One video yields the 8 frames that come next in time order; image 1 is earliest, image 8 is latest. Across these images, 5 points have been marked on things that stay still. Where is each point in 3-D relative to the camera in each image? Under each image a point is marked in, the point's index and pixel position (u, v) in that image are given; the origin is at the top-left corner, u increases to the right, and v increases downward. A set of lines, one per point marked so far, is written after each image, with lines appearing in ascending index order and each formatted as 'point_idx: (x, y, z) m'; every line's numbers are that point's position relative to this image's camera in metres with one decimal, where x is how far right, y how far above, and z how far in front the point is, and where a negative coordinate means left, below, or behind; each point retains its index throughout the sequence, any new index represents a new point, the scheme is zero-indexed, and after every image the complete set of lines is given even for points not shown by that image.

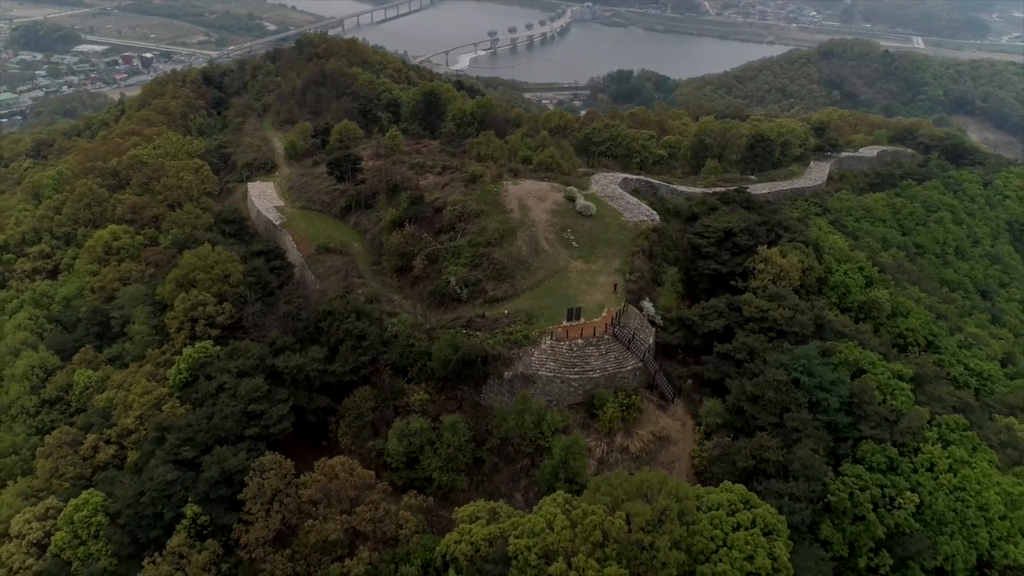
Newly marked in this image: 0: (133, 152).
0: (-8.5, +3.1, +16.0) m
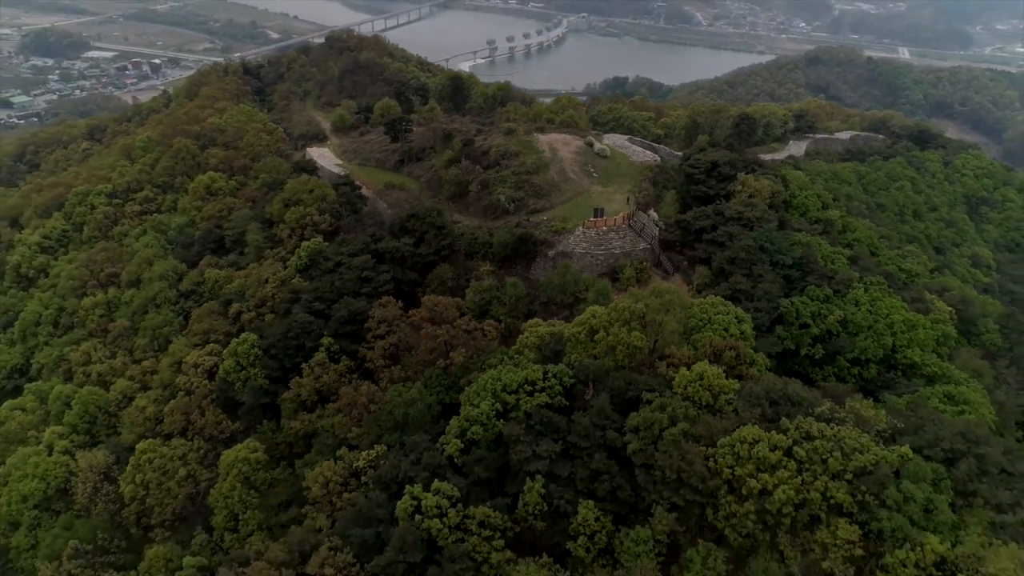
0: (-7.9, +4.4, +18.8) m
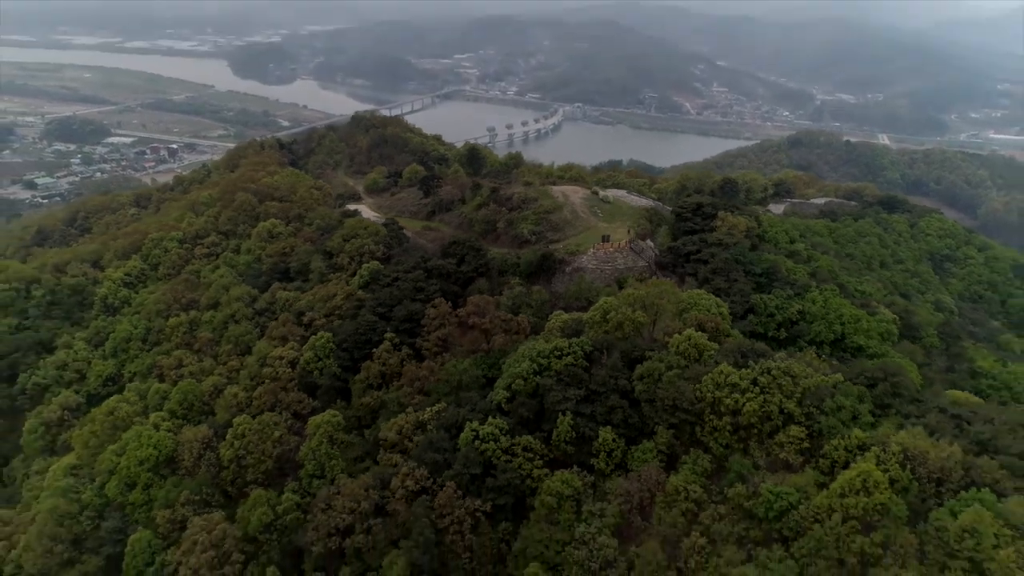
0: (-7.5, +3.3, +21.7) m
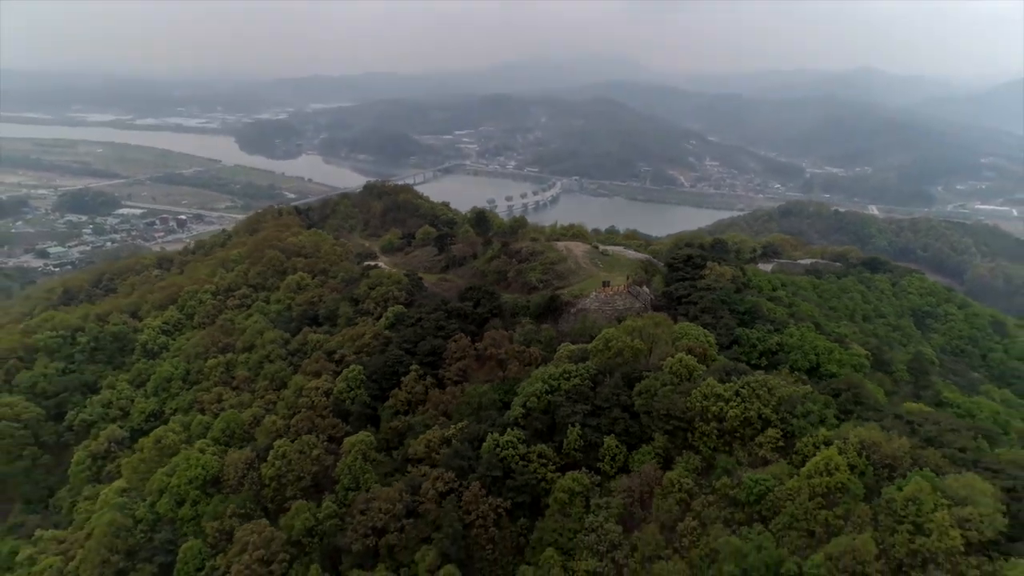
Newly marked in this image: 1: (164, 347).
0: (-7.3, +1.6, +23.6) m
1: (-9.3, -1.5, +19.0) m
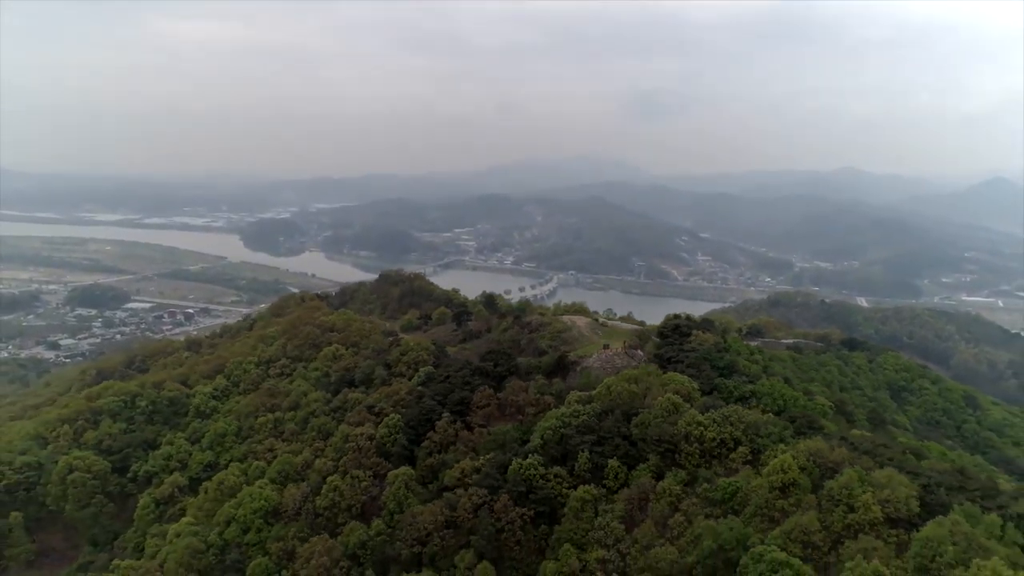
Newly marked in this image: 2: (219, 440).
0: (-7.0, -1.1, +26.4) m
1: (-9.0, -3.6, +21.4) m
2: (-8.0, -4.2, +19.5) m
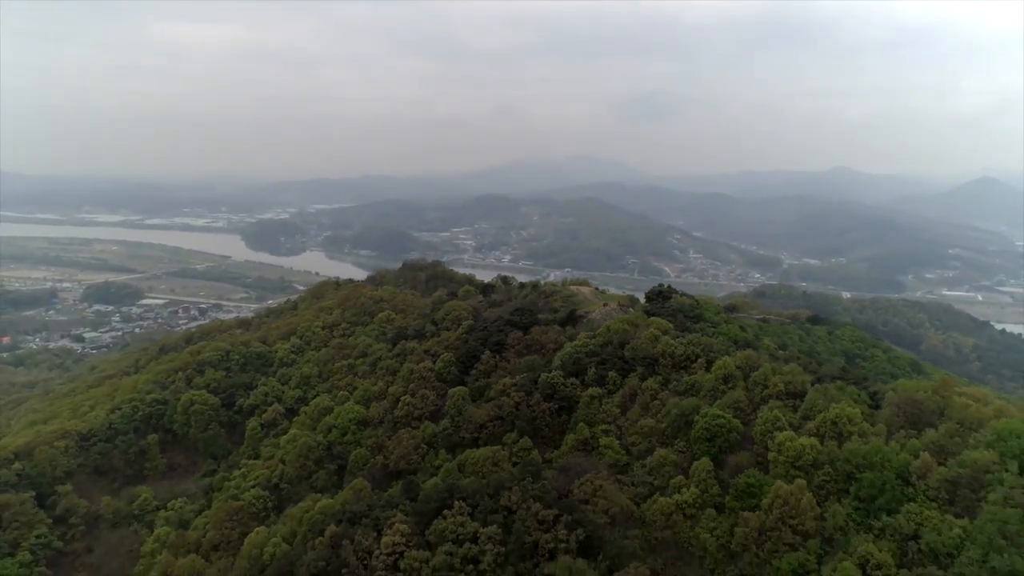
0: (-6.3, -0.2, +31.9) m
1: (-8.2, -2.7, +27.0) m
2: (-7.3, -3.3, +25.1) m
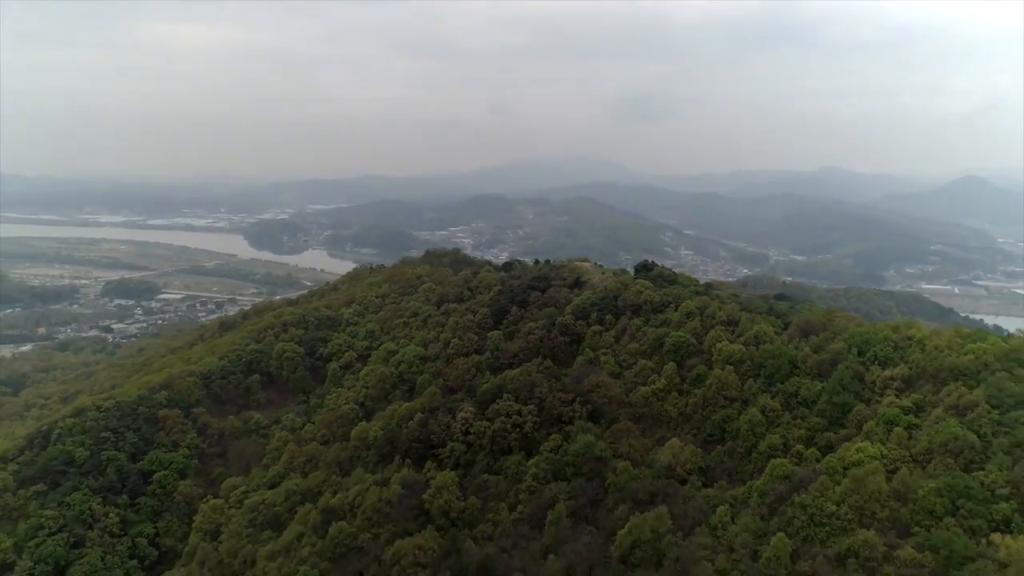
0: (-5.5, +0.9, +39.1) m
1: (-7.4, -1.6, +34.2) m
2: (-6.5, -2.1, +32.3) m
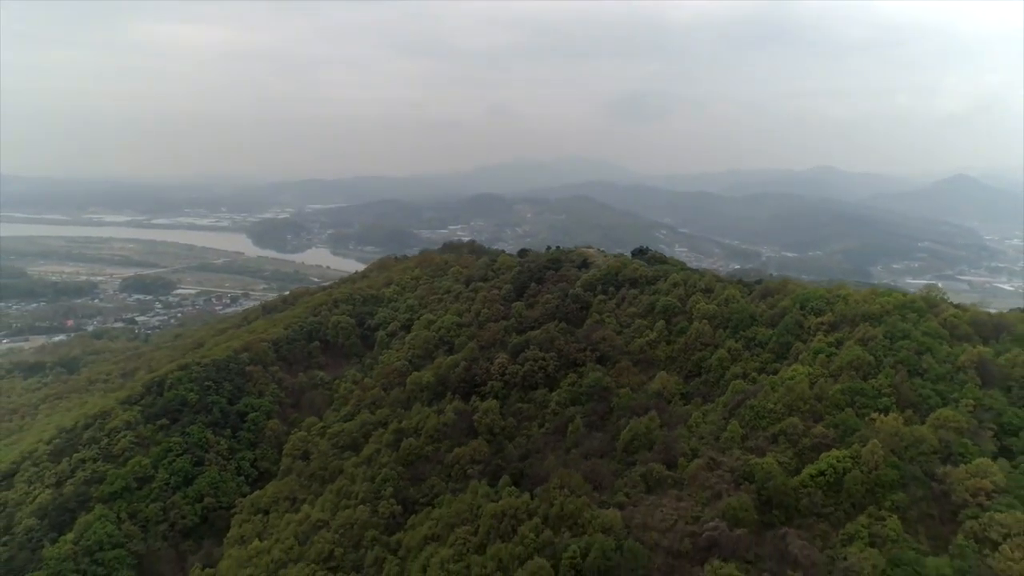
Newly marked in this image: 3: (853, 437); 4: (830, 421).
0: (-4.6, +2.0, +45.3) m
1: (-6.5, -0.6, +40.3) m
2: (-5.5, -1.1, +38.5) m
3: (+8.9, -3.9, +18.6) m
4: (+8.7, -3.6, +19.5) m
